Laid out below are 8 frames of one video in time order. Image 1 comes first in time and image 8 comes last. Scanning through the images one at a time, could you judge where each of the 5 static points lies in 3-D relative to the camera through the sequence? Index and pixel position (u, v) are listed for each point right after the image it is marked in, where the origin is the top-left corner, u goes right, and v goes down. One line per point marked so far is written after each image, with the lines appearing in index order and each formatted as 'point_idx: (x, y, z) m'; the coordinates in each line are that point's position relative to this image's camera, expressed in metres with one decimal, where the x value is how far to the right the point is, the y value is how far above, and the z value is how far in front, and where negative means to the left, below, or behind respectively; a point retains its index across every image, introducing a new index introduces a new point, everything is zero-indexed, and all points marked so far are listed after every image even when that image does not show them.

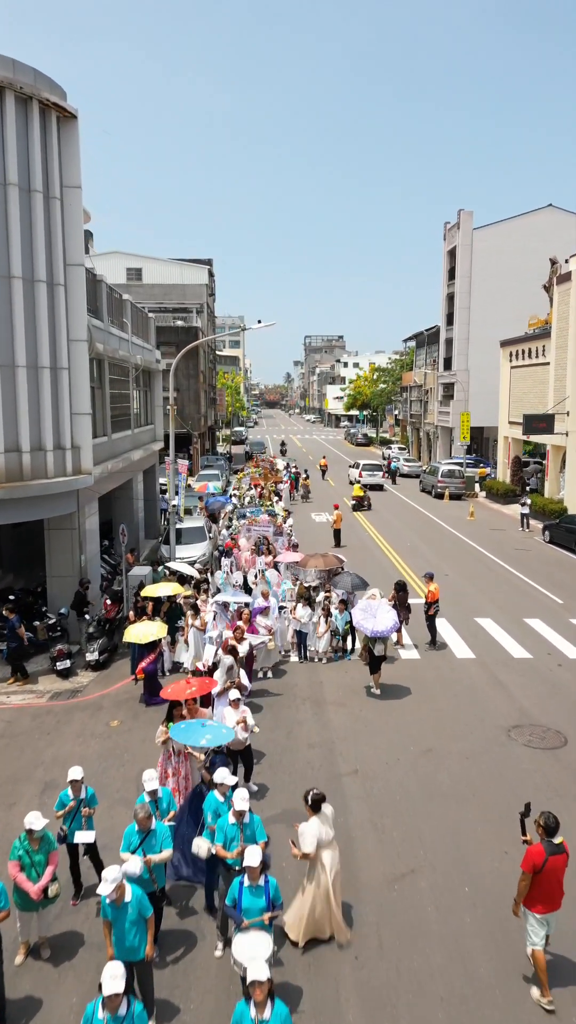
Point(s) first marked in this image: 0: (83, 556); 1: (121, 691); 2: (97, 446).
0: (-4.9, -1.0, +16.6) m
1: (-3.2, -3.4, +13.4) m
2: (-5.0, +1.7, +18.4) m
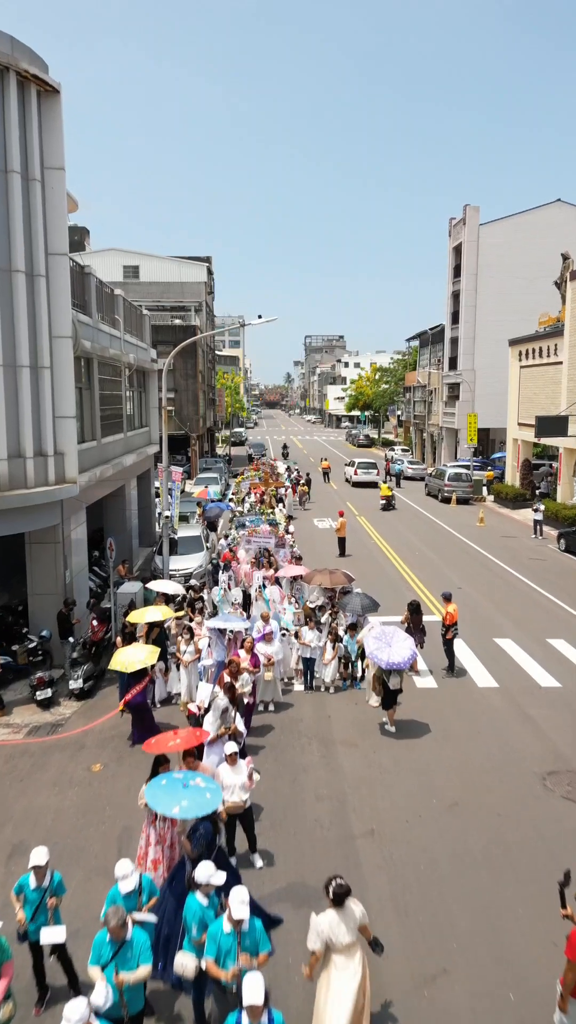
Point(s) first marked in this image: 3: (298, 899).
0: (-4.8, -1.3, +15.3) m
1: (-3.1, -3.7, +12.1) m
2: (-4.9, +1.5, +17.0) m
3: (+0.1, -4.2, +7.7) m
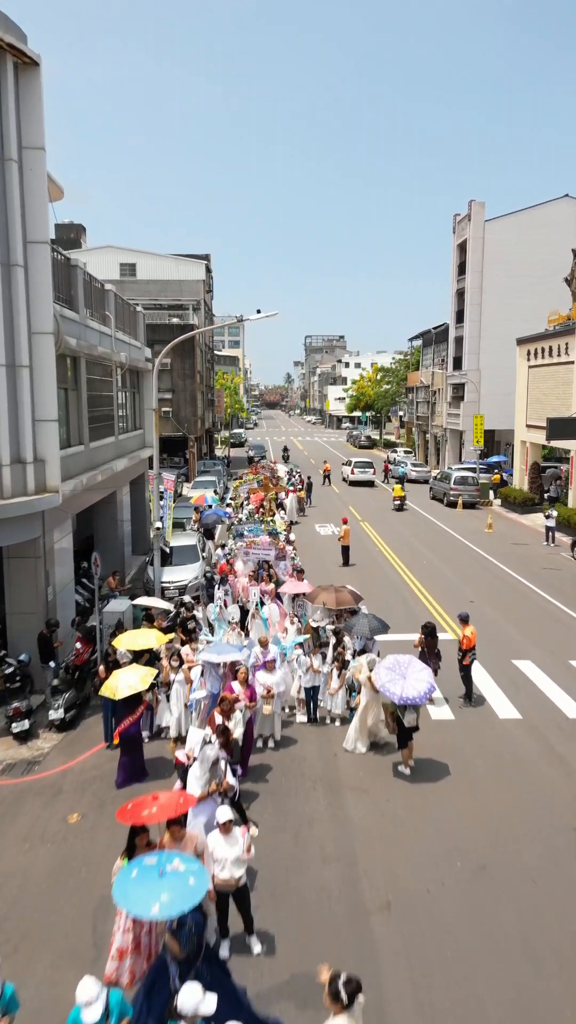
0: (-4.8, -1.5, +14.1) m
1: (-3.1, -3.9, +10.9) m
2: (-4.9, +1.2, +15.8) m
3: (+0.1, -4.5, +6.5) m
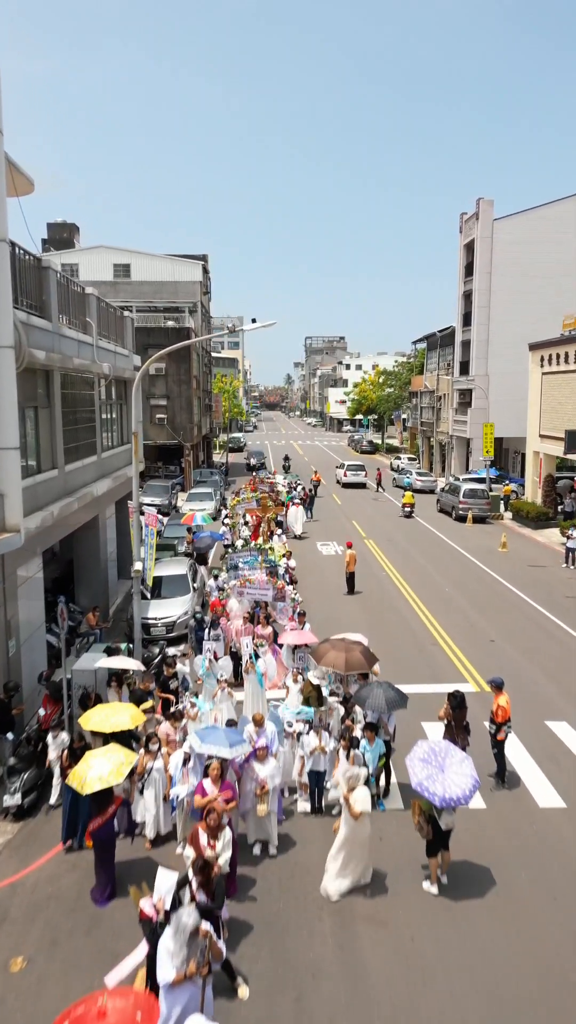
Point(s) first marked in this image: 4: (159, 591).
0: (-4.8, -2.2, +12.1) m
1: (-3.1, -4.6, +8.9) m
2: (-4.9, +0.5, +13.9) m
3: (+0.1, -5.2, +4.6) m
4: (-3.4, -2.1, +18.6) m
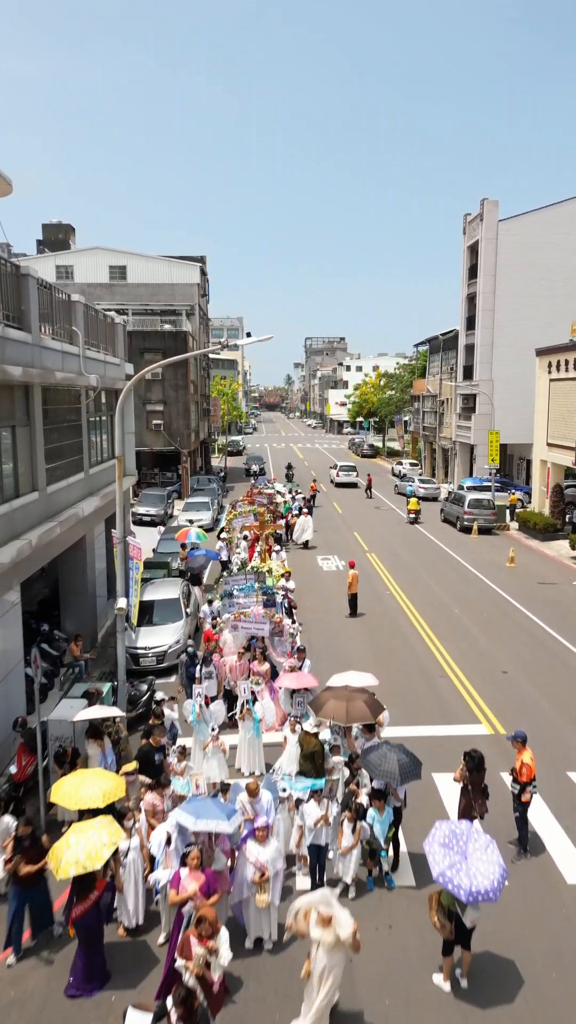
0: (-4.8, -2.8, +11.0) m
1: (-3.1, -5.1, +7.8) m
2: (-5.0, 0.0, +12.8) m
3: (+0.1, -5.7, +3.5) m
4: (-3.4, -2.6, +17.5) m
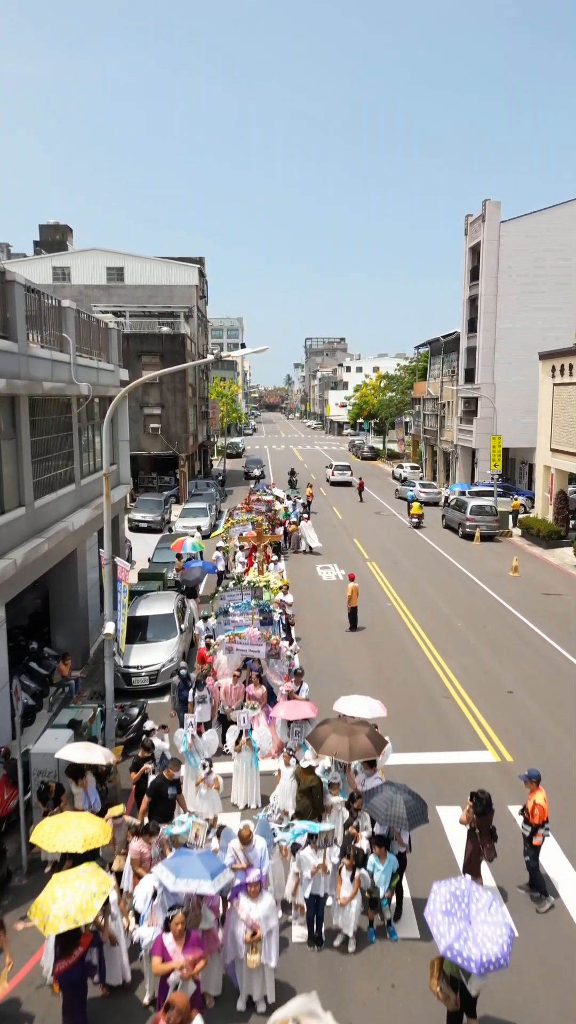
0: (-4.9, -3.1, +10.5) m
1: (-3.2, -5.4, +7.3) m
2: (-5.0, -0.3, +12.2) m
3: (0.0, -6.0, +2.9) m
4: (-3.5, -2.9, +16.9) m
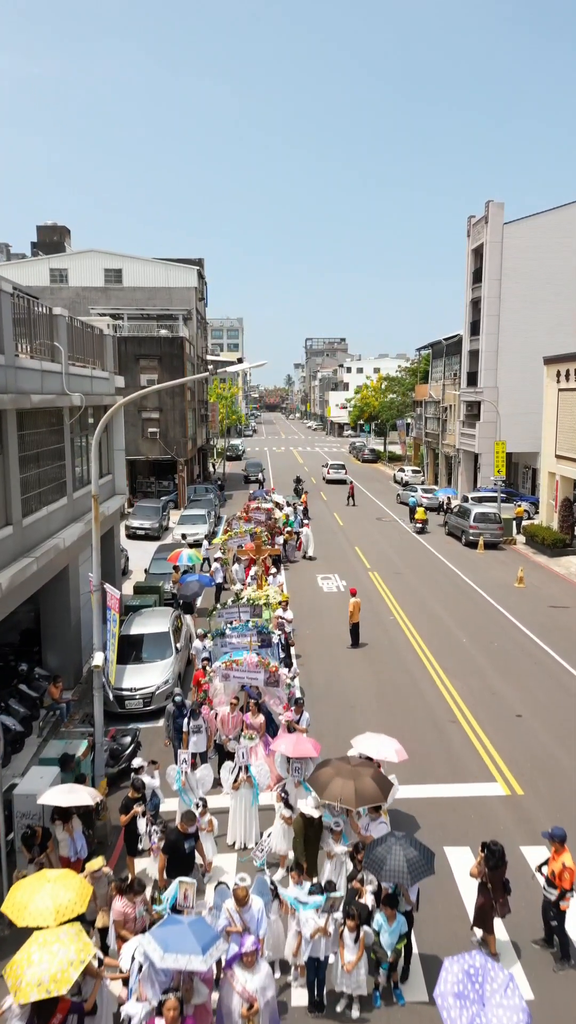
0: (-4.9, -3.4, +9.9) m
1: (-3.2, -5.8, +6.7) m
2: (-5.0, -0.7, +11.6) m
3: (0.0, -6.4, +2.3) m
4: (-3.5, -3.3, +16.3) m
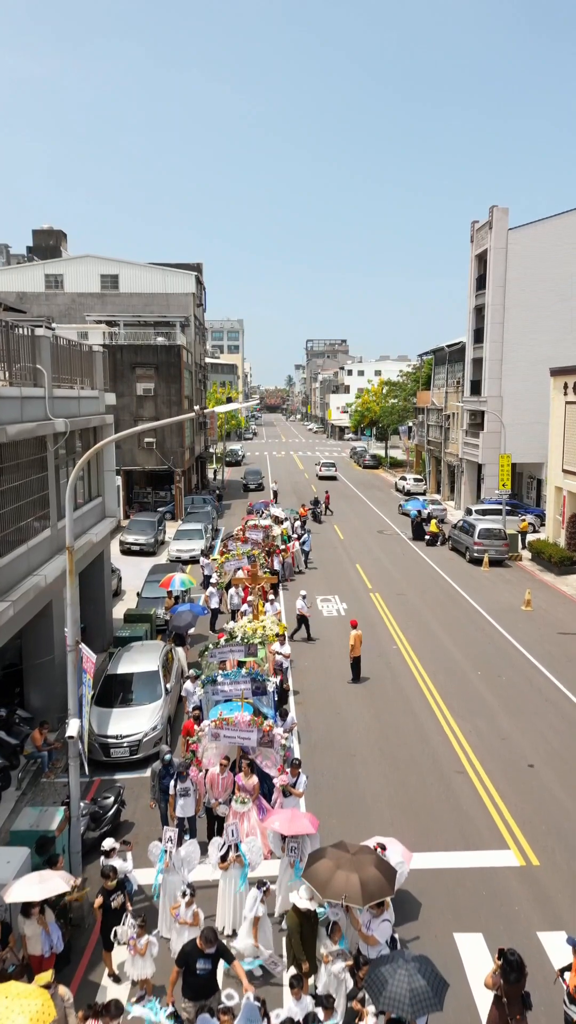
0: (-4.9, -4.1, +8.9) m
1: (-3.3, -6.5, +5.7) m
2: (-5.1, -1.4, +10.7) m
3: (-0.1, -7.1, +1.3) m
4: (-3.5, -4.0, +15.3) m
